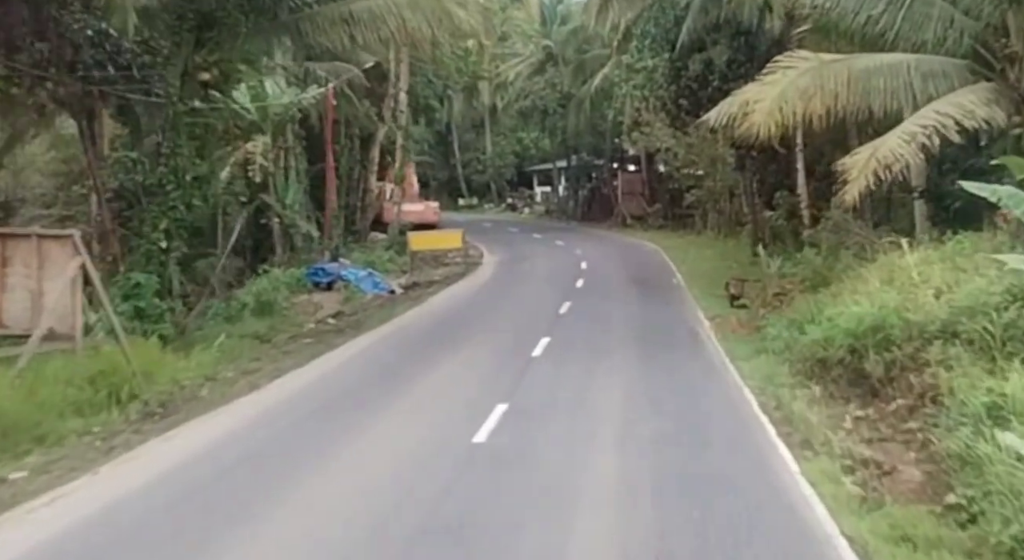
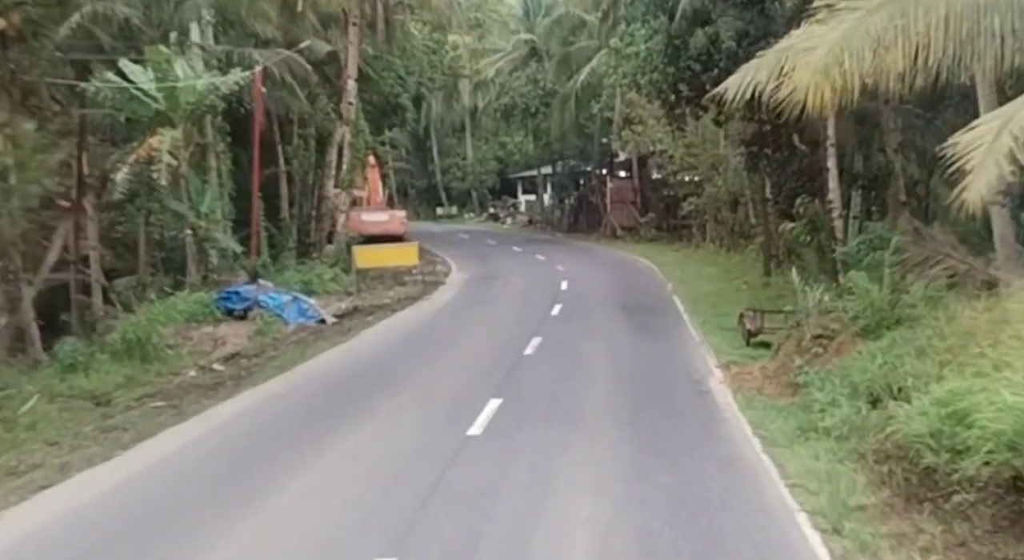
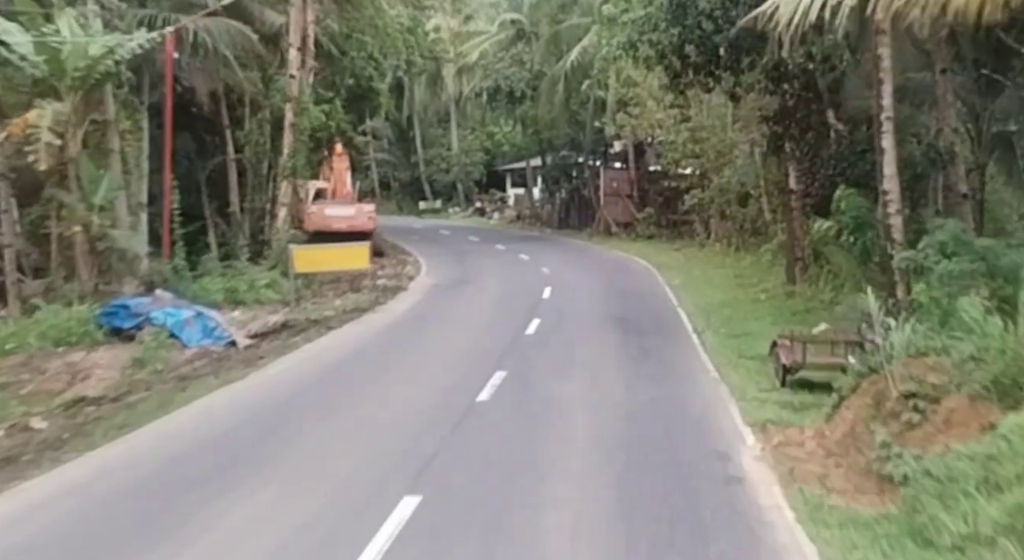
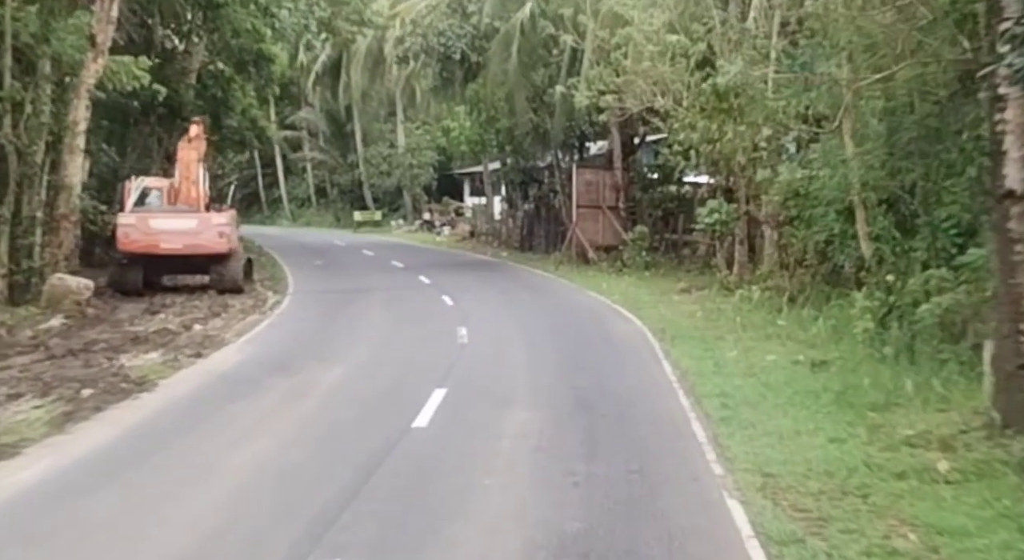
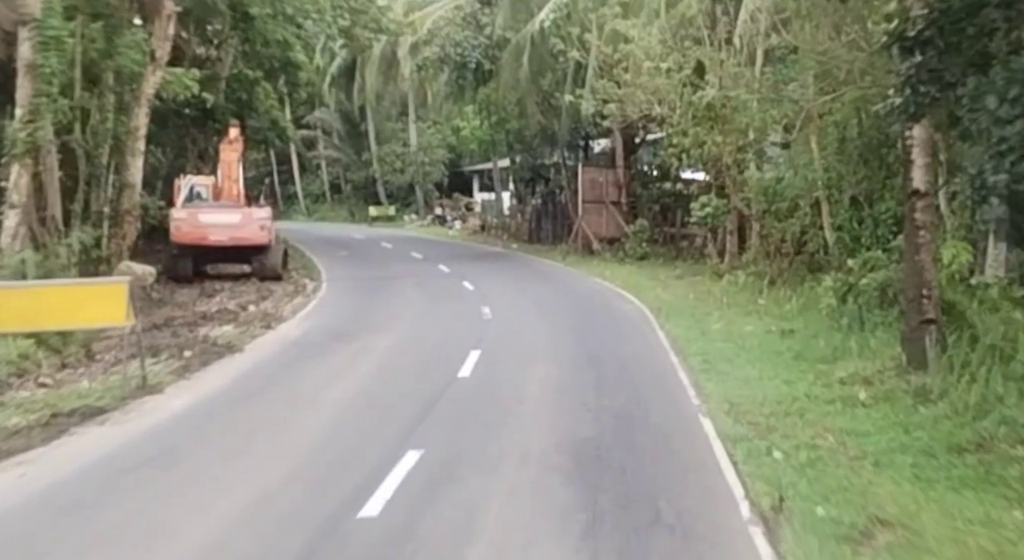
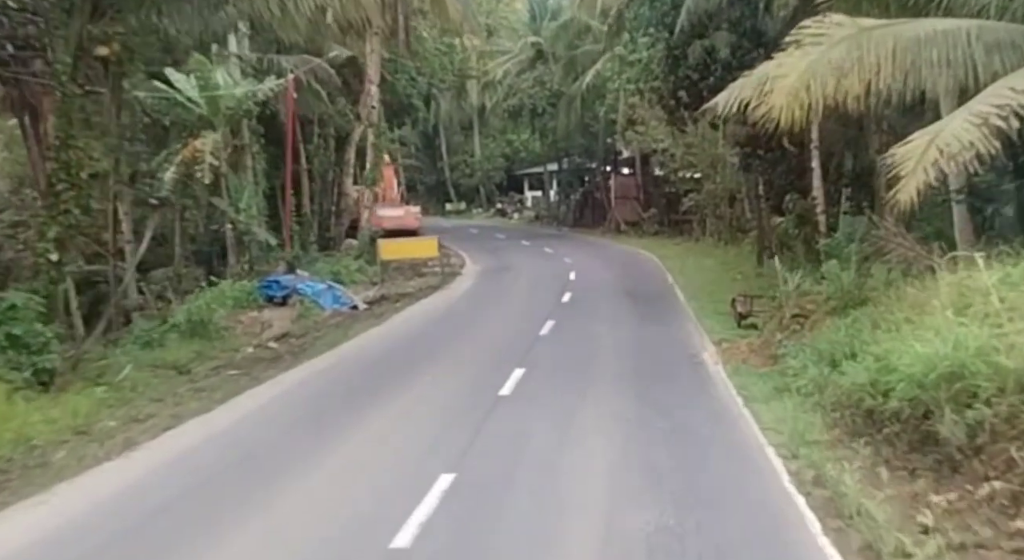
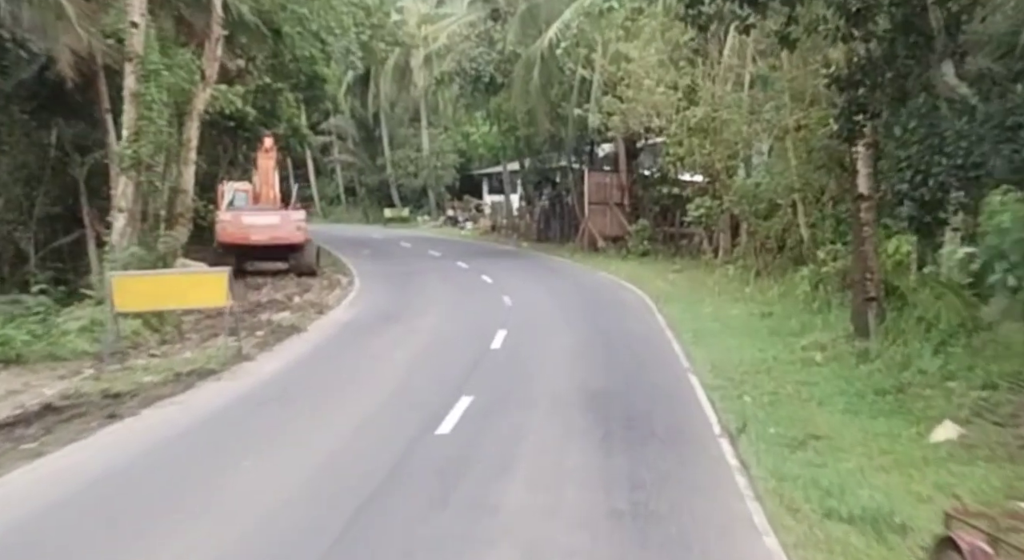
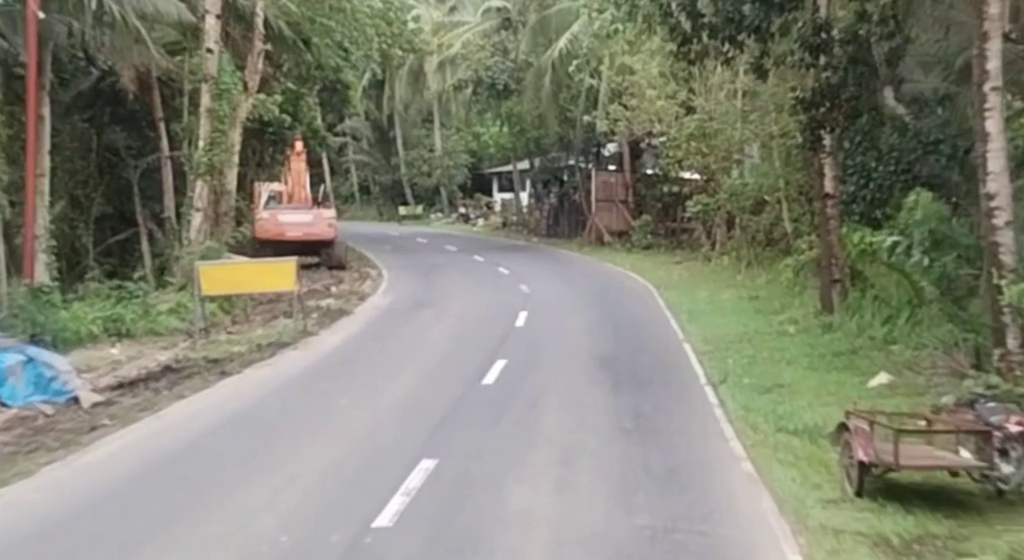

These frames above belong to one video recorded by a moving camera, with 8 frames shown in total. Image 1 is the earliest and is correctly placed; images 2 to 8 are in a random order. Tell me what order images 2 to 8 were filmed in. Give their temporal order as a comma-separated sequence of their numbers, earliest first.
6, 2, 3, 8, 7, 5, 4
